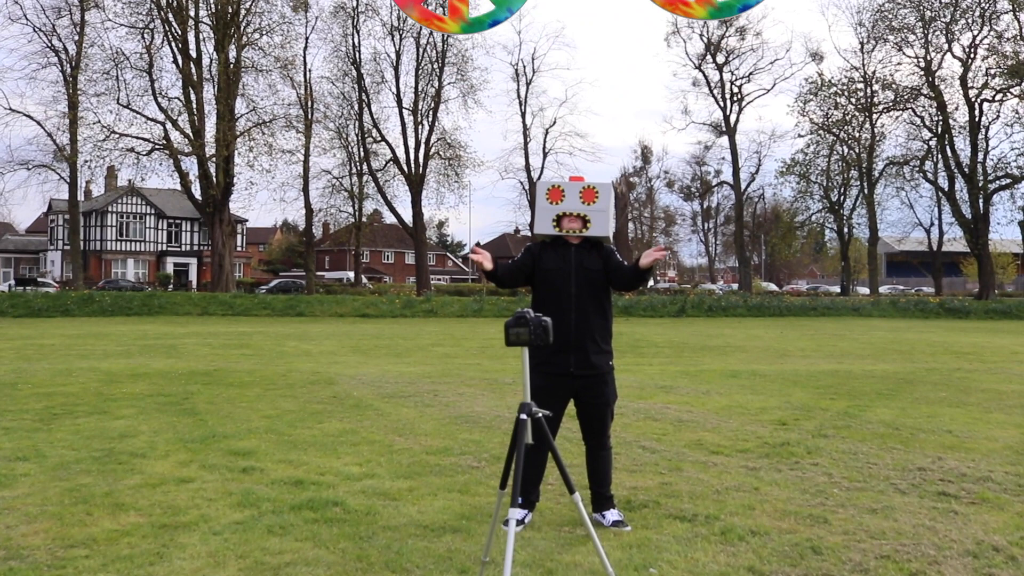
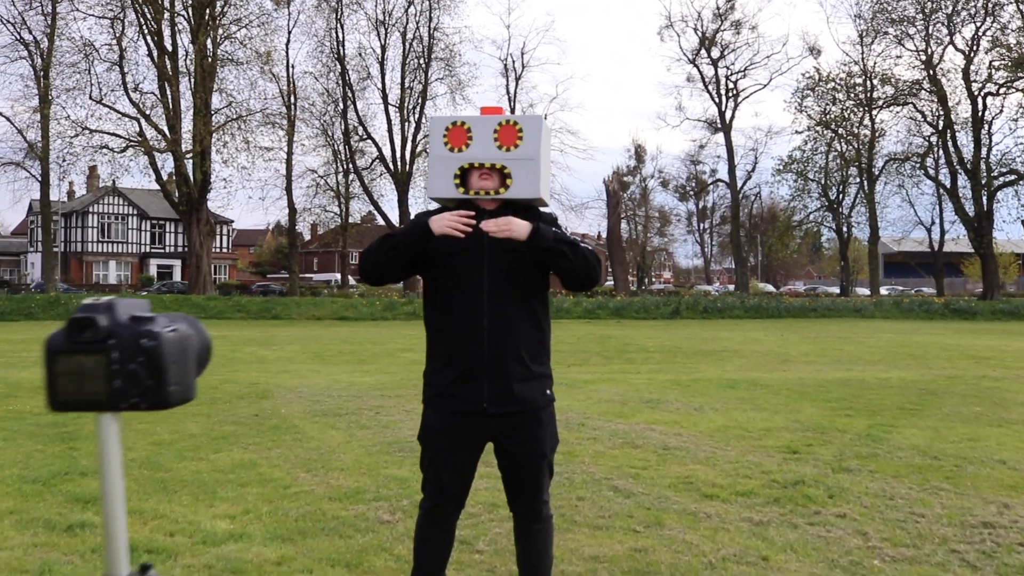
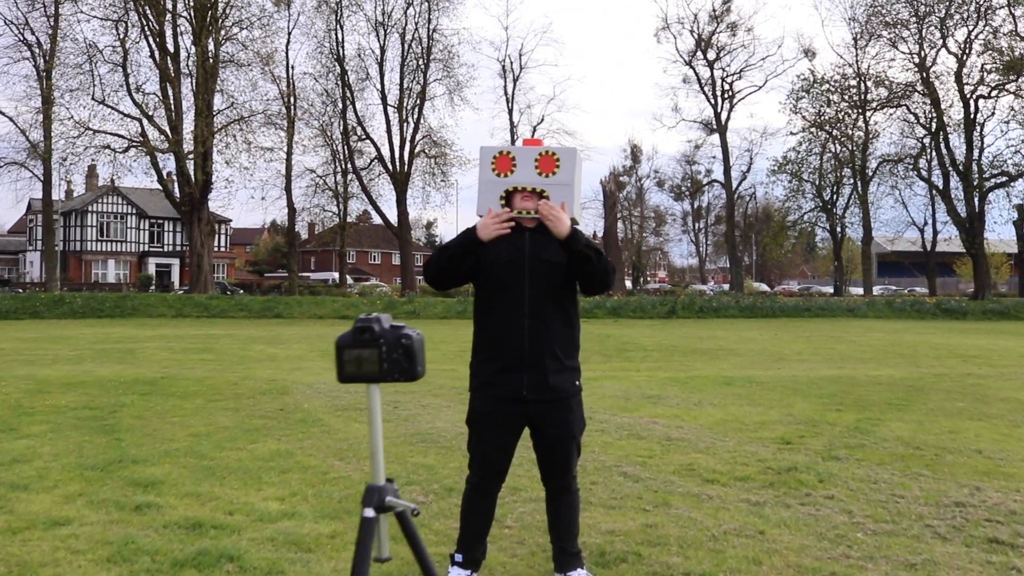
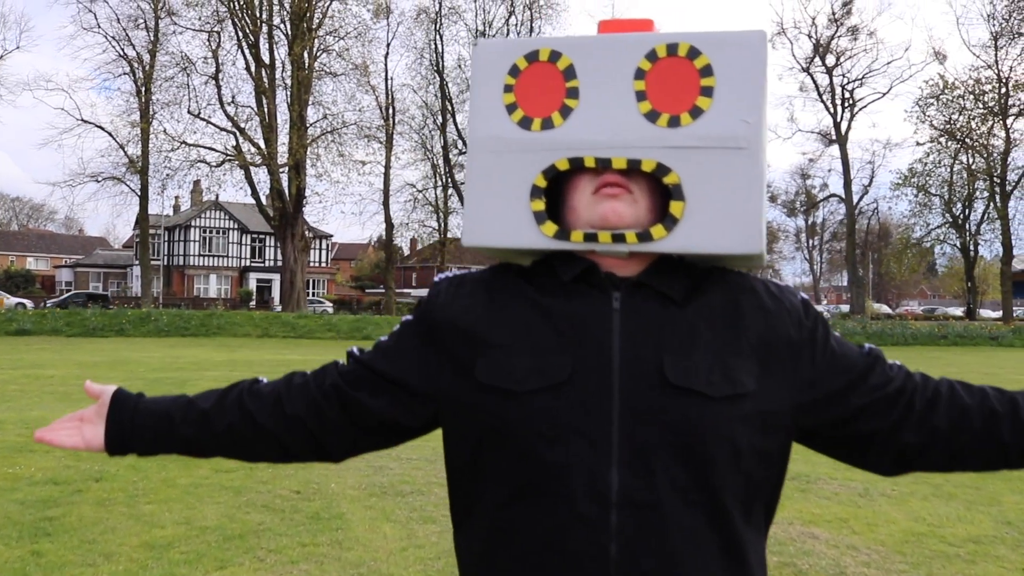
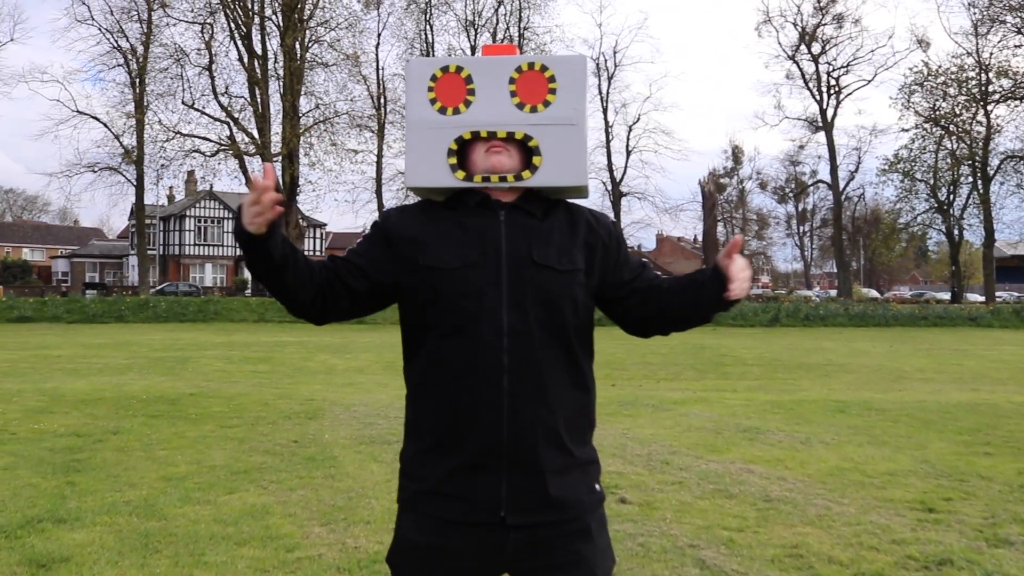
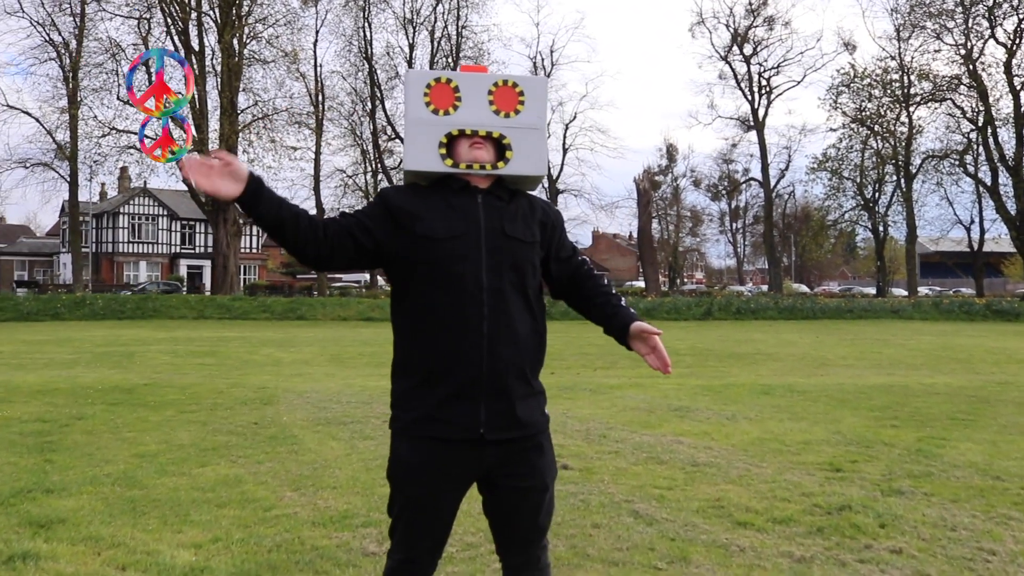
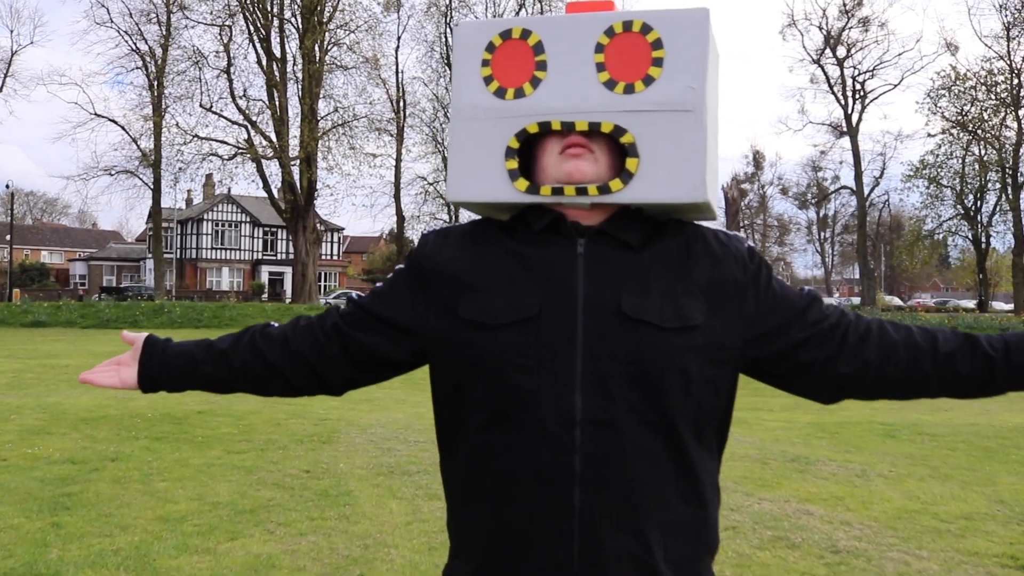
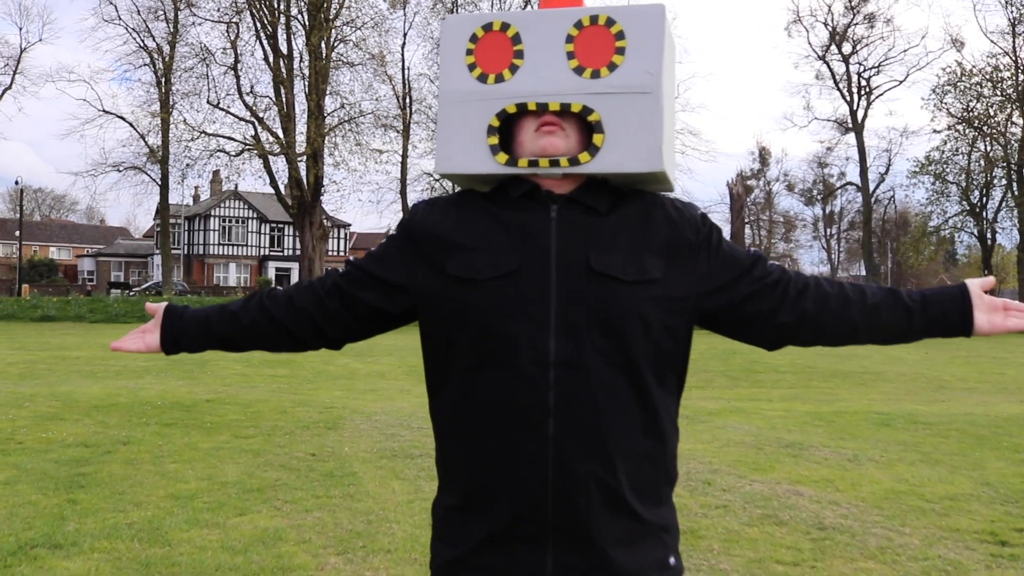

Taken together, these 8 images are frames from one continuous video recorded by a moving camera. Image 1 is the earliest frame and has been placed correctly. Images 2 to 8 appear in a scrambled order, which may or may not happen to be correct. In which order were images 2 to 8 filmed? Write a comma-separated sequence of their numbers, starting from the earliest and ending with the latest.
3, 2, 6, 5, 8, 7, 4
